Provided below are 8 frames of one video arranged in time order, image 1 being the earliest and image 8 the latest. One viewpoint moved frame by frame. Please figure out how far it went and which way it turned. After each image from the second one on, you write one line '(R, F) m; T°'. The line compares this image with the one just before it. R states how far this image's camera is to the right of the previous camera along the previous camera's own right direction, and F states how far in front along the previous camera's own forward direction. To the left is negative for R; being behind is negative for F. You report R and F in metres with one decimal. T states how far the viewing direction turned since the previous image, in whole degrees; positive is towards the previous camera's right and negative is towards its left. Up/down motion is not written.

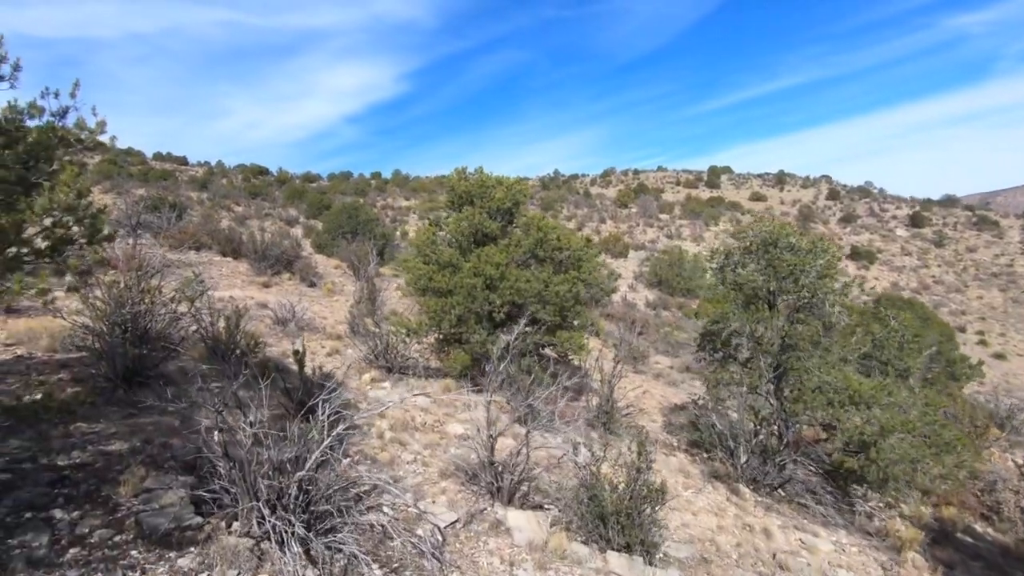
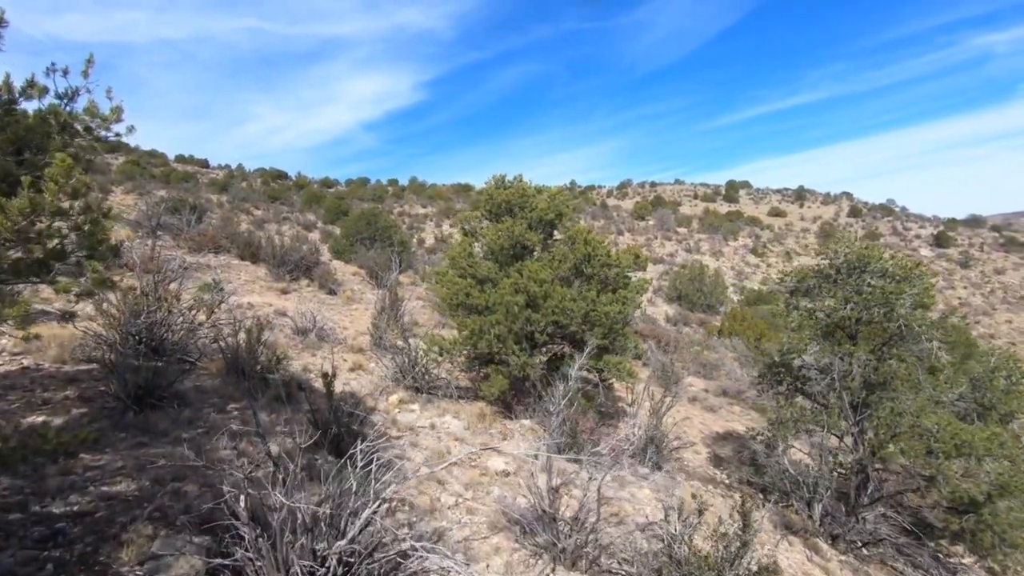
(-0.5, +0.7) m; -1°
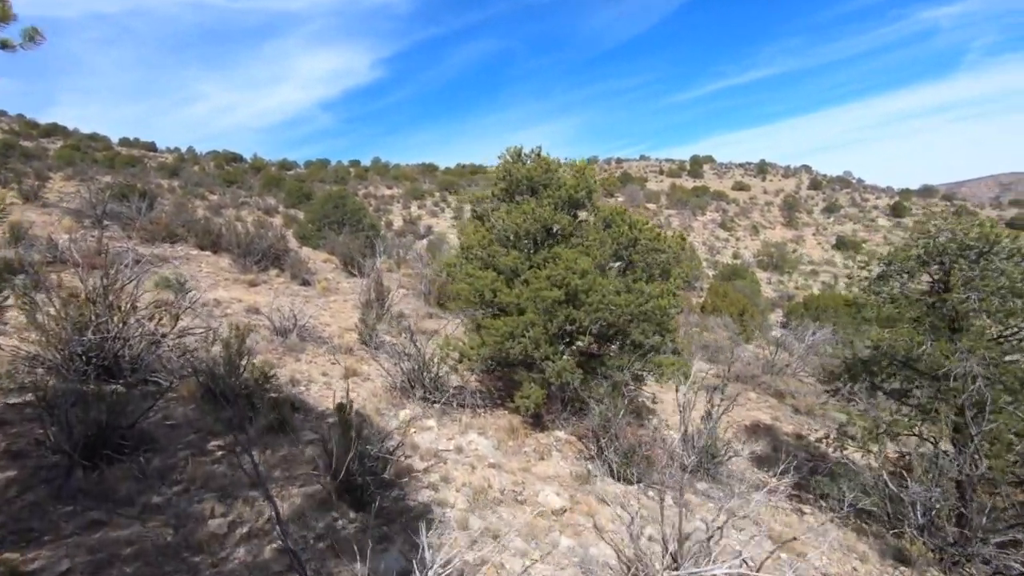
(-0.8, +1.3) m; +3°
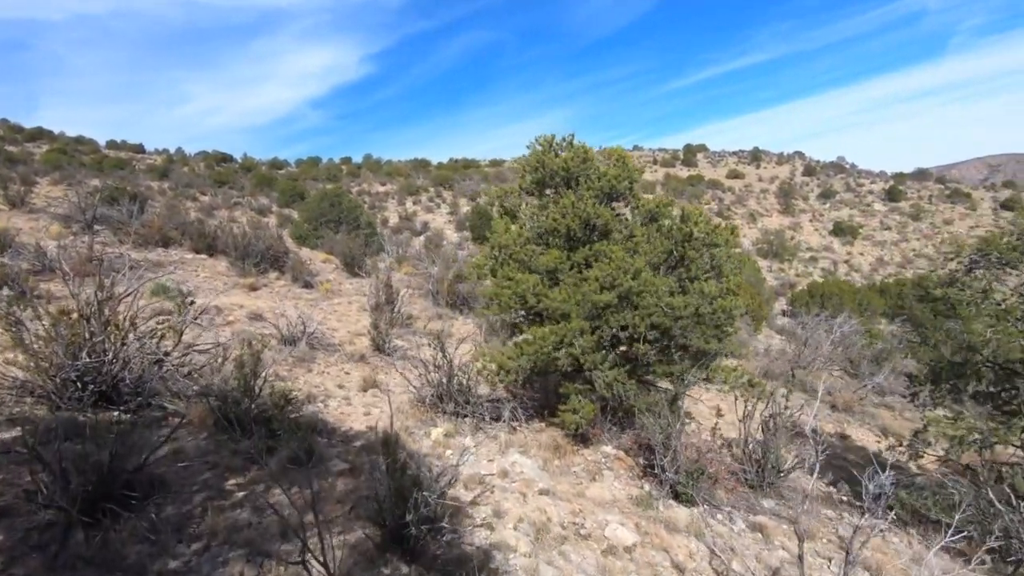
(-0.6, +0.7) m; +1°
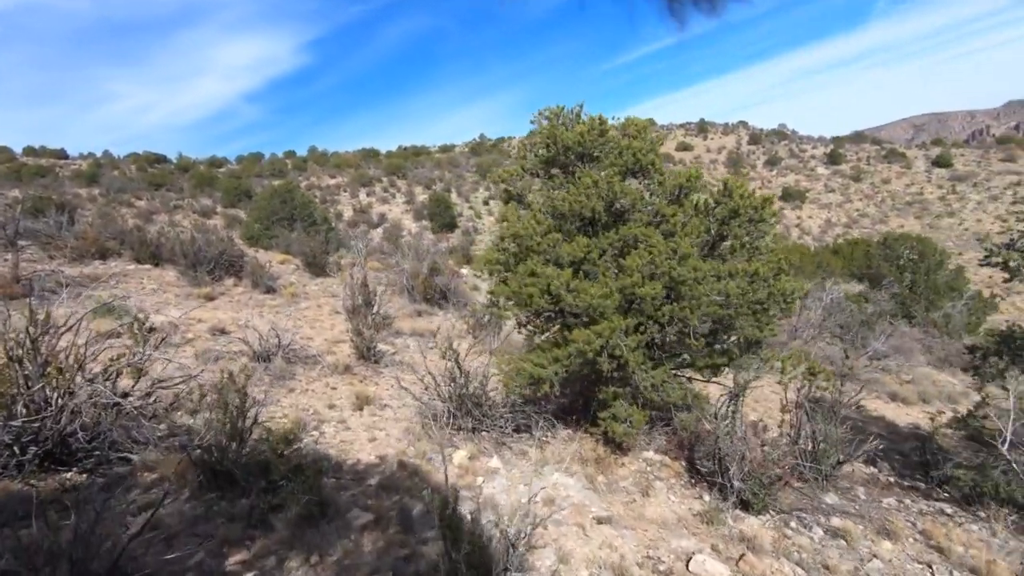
(-0.7, +0.9) m; +4°
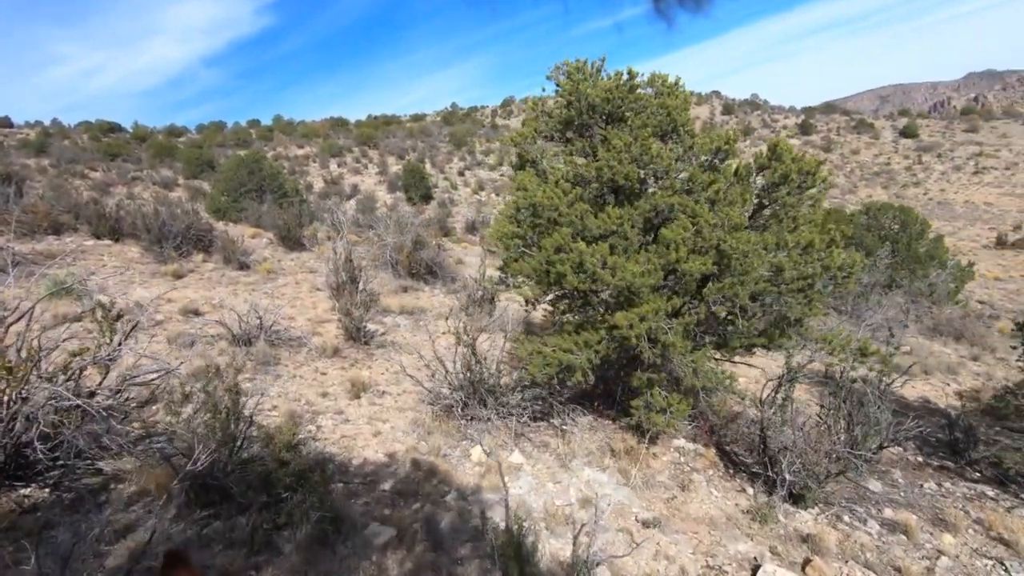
(-0.5, +0.6) m; +3°
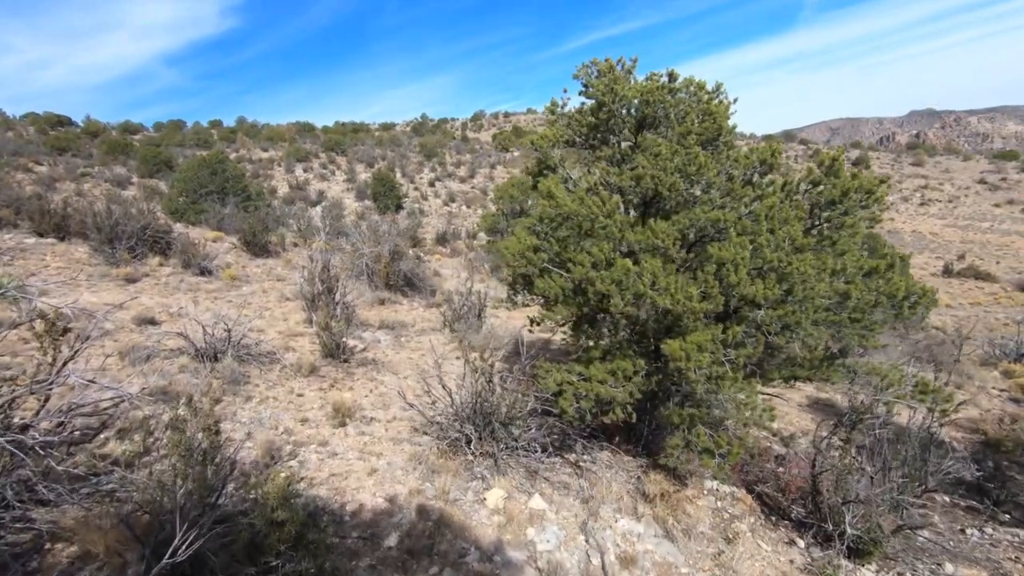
(-0.5, +0.7) m; +4°
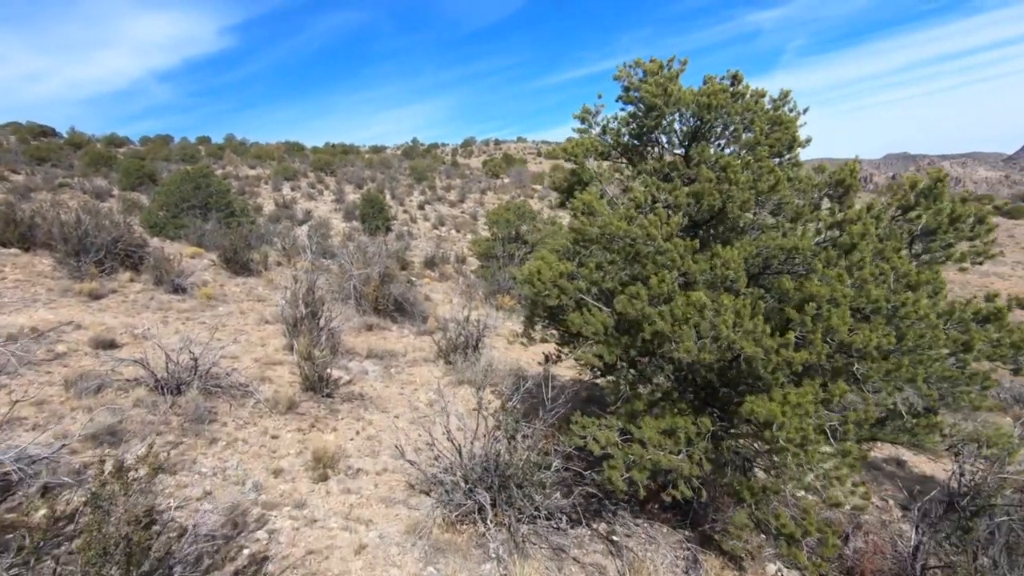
(-0.3, +0.9) m; +2°
